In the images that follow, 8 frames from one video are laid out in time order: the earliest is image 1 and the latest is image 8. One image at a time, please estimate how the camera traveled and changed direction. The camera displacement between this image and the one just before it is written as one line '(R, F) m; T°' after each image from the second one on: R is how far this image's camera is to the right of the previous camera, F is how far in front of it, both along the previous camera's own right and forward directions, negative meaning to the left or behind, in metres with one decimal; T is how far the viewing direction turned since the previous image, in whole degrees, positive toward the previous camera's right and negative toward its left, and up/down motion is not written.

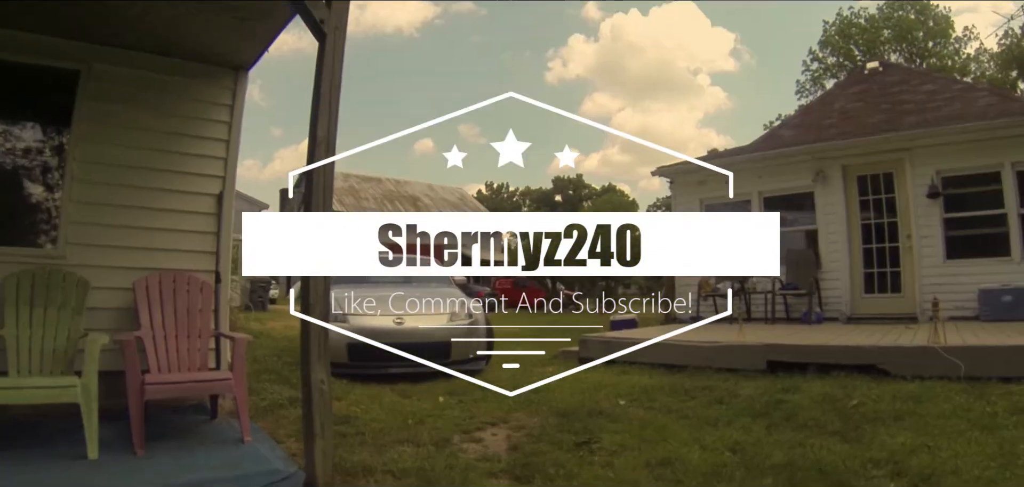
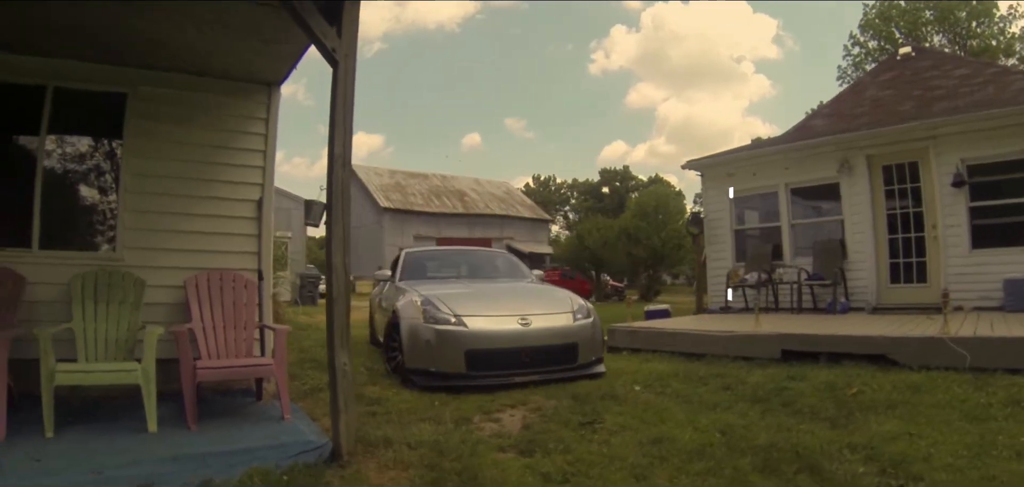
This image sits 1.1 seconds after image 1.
(+0.2, -0.3) m; -3°
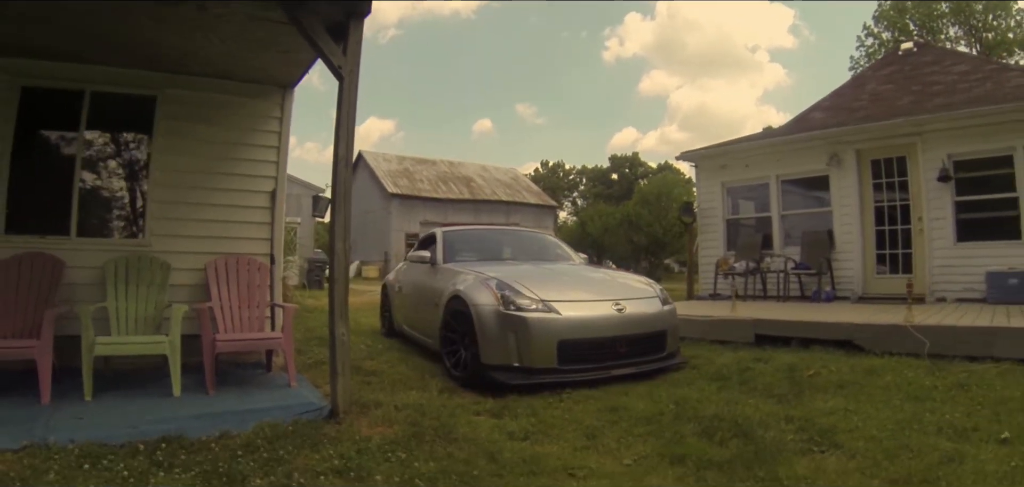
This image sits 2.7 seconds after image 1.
(+0.2, -0.4) m; -1°
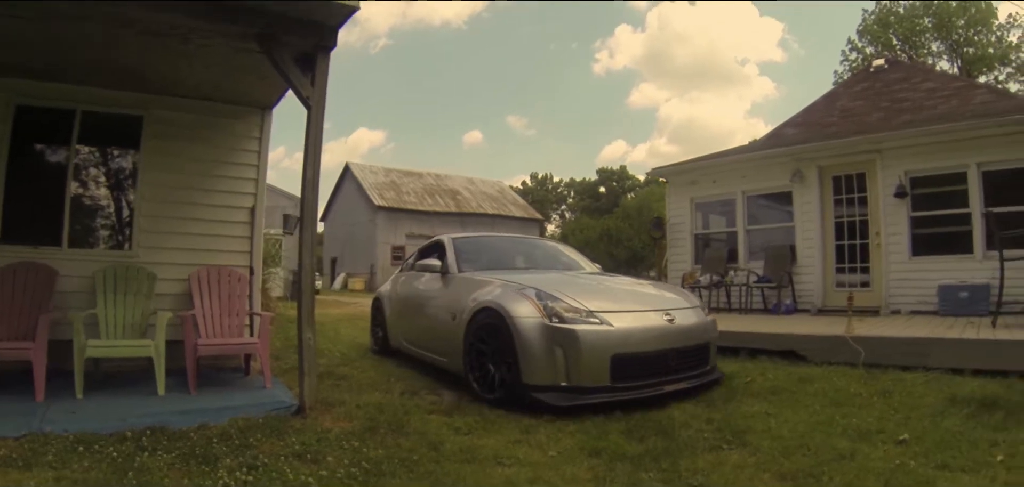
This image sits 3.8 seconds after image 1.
(+0.2, -0.4) m; +1°
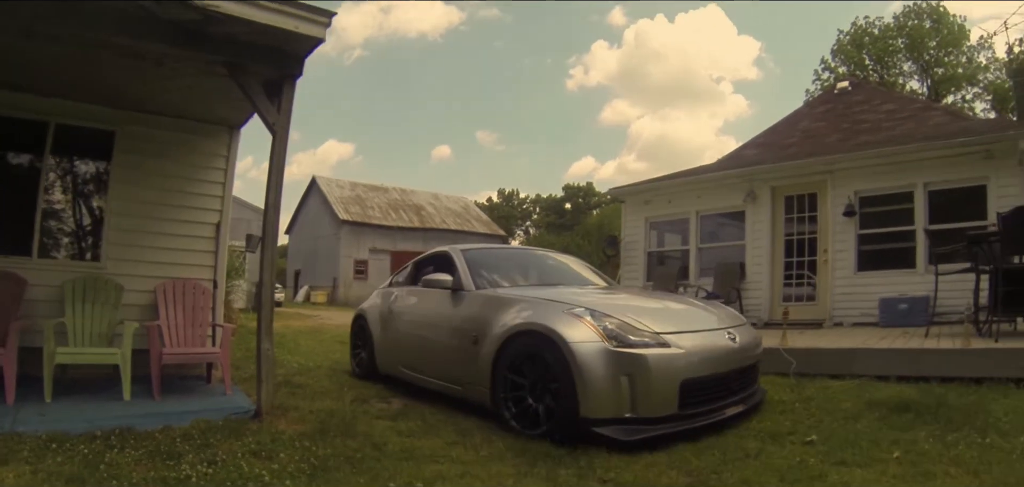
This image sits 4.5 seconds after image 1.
(+0.2, -0.3) m; +2°
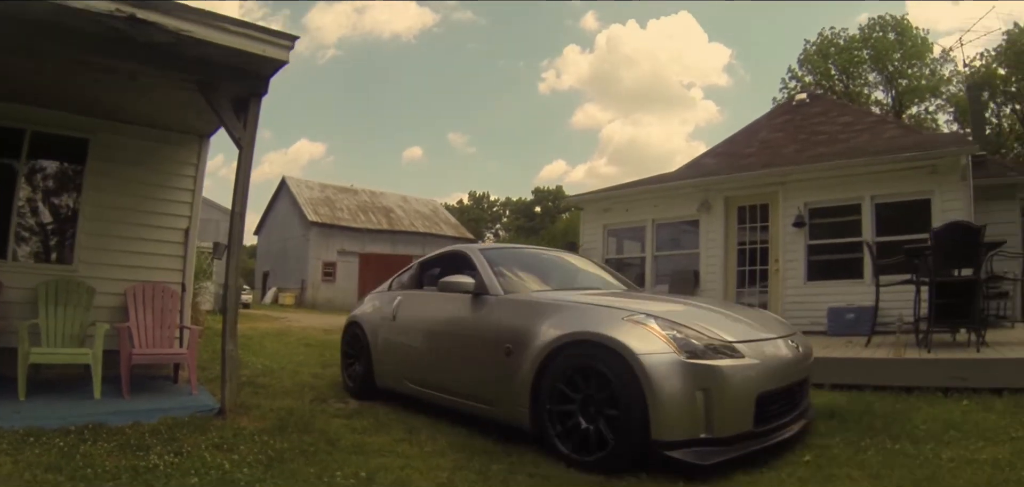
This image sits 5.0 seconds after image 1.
(+0.2, -0.4) m; +2°
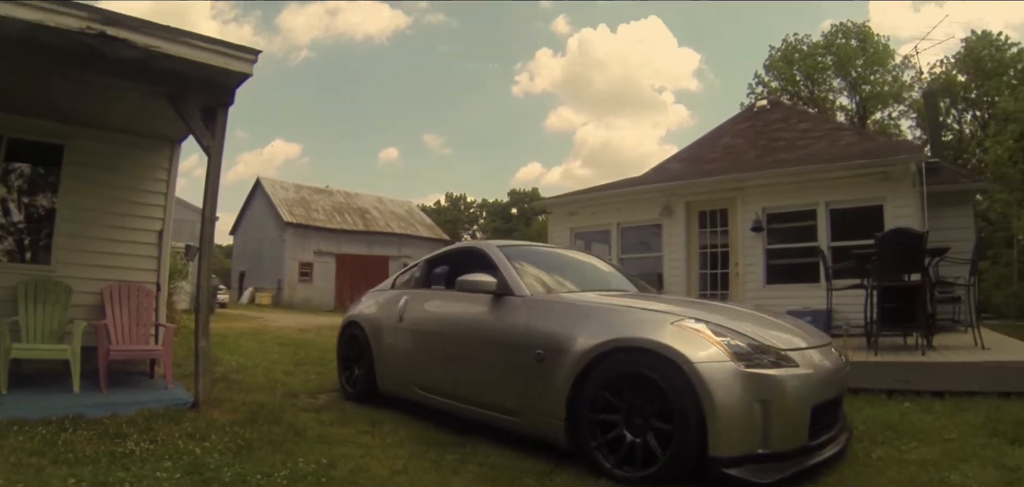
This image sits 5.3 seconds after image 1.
(+0.2, -0.3) m; +2°
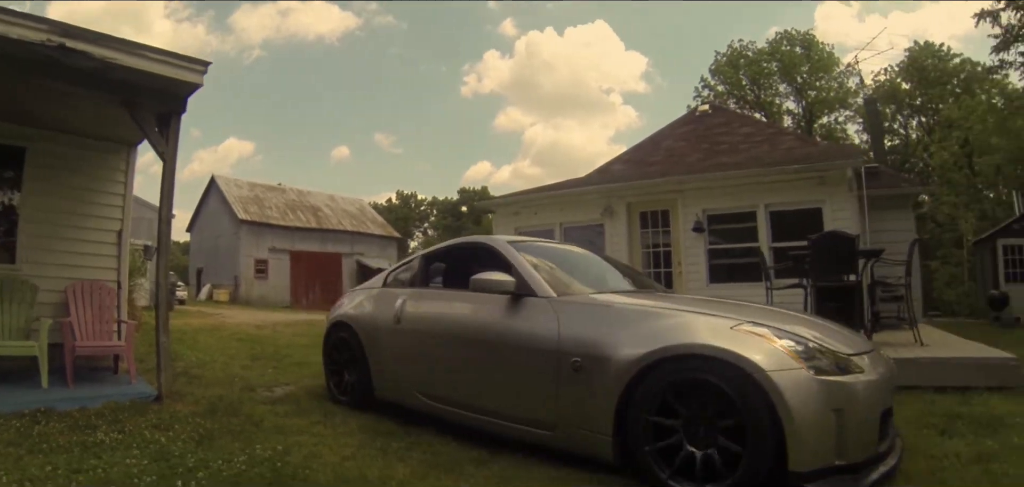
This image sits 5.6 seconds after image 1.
(+0.1, -0.4) m; +3°
